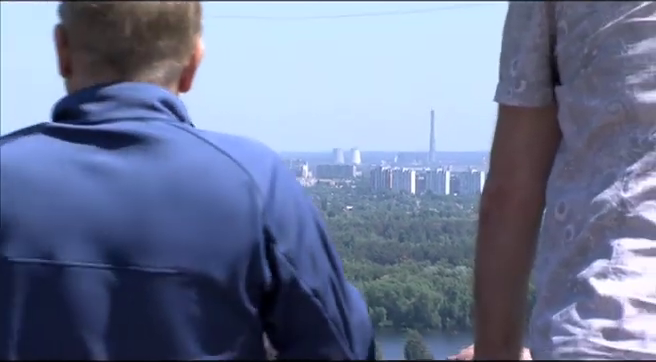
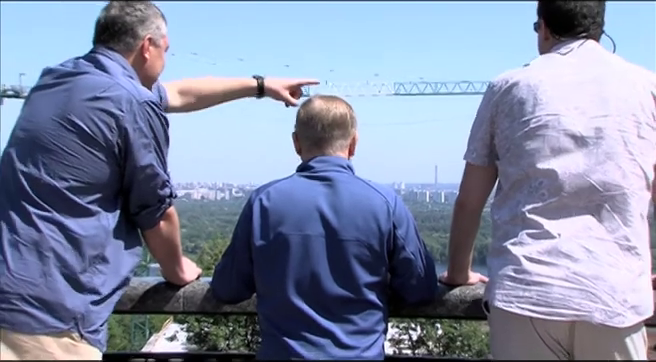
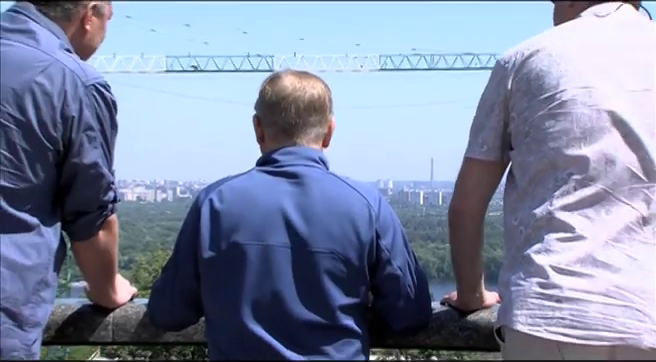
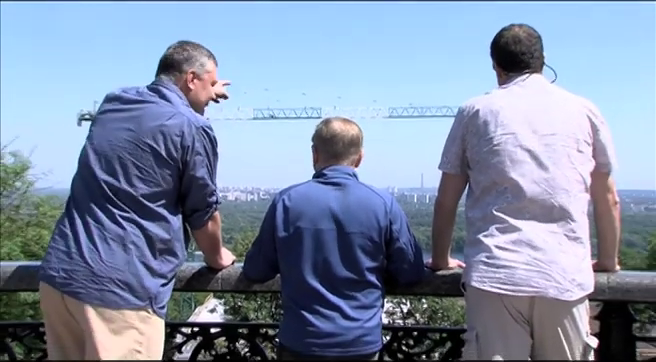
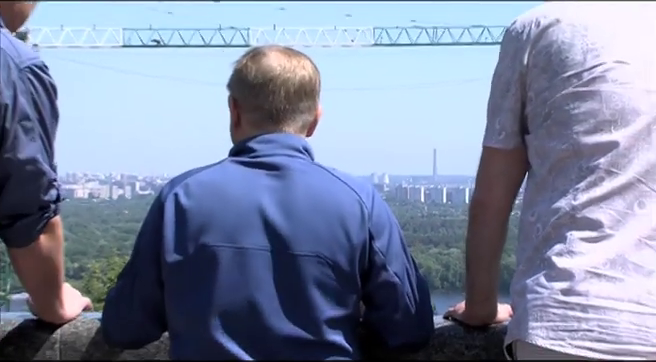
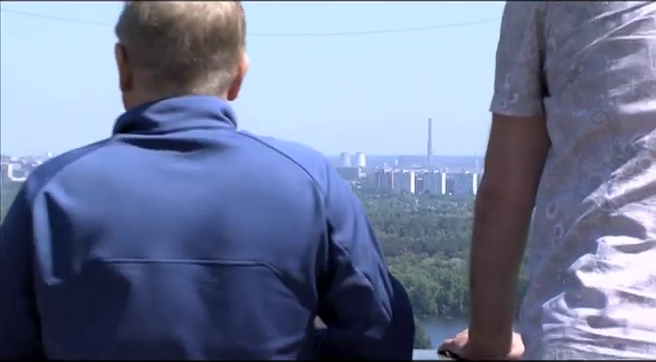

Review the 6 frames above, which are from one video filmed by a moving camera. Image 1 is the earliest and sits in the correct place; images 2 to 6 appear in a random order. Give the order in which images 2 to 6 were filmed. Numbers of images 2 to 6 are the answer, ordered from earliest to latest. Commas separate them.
6, 5, 3, 2, 4
